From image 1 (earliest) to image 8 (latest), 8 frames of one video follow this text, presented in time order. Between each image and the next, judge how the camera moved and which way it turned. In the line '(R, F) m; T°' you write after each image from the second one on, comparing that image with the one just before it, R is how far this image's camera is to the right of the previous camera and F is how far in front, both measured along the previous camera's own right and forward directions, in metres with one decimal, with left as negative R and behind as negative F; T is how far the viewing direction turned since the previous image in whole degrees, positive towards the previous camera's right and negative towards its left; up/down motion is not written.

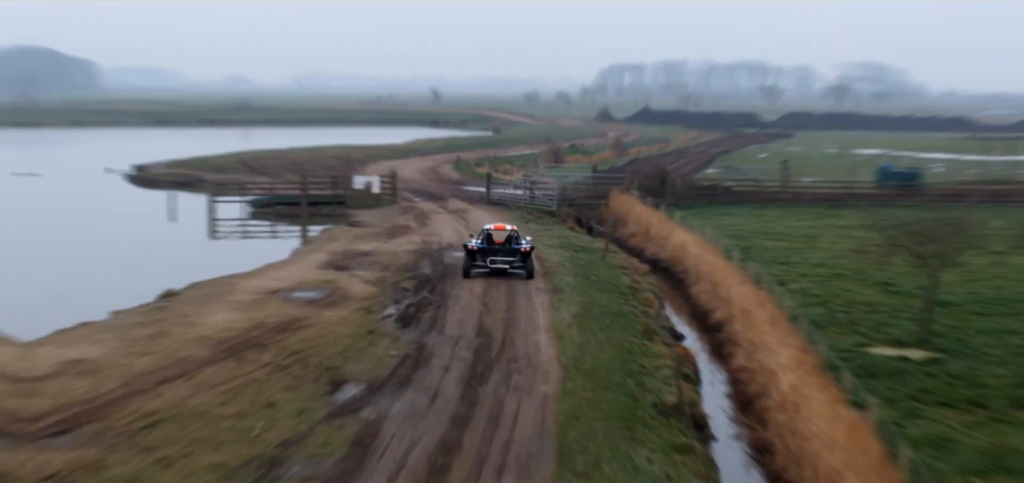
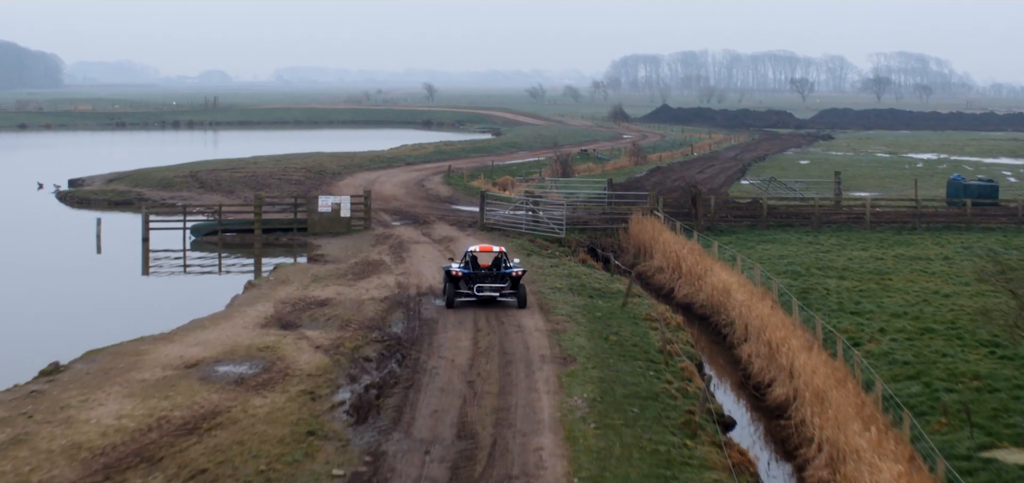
(+0.2, +4.4) m; -1°
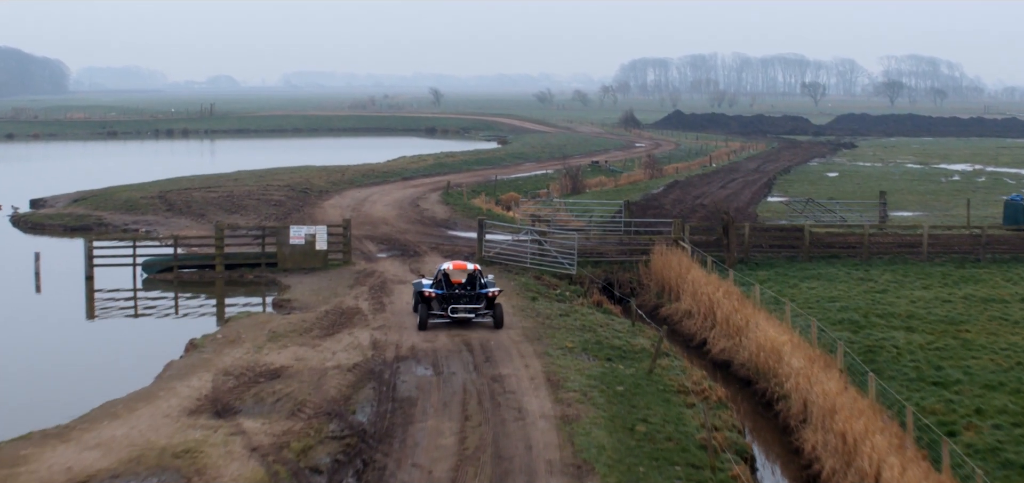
(+0.1, +3.8) m; 0°
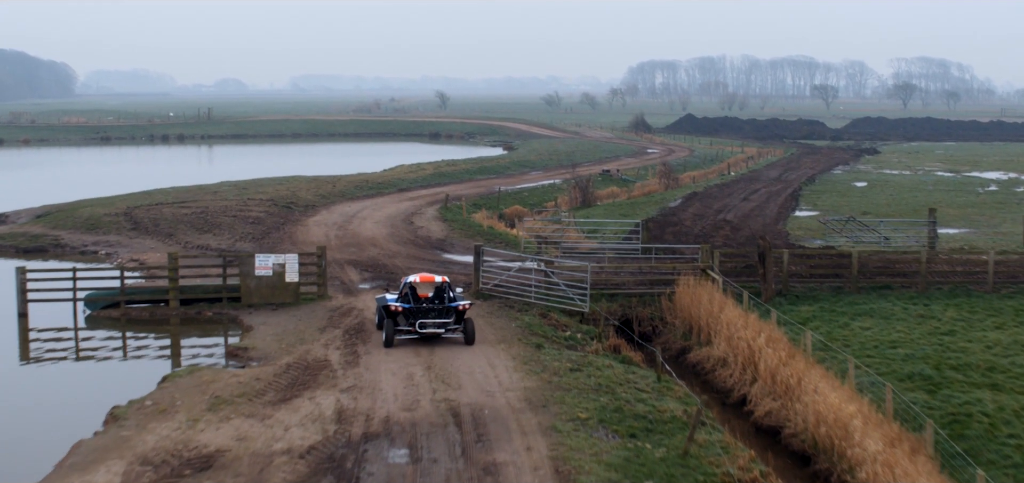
(+0.1, +3.3) m; 0°
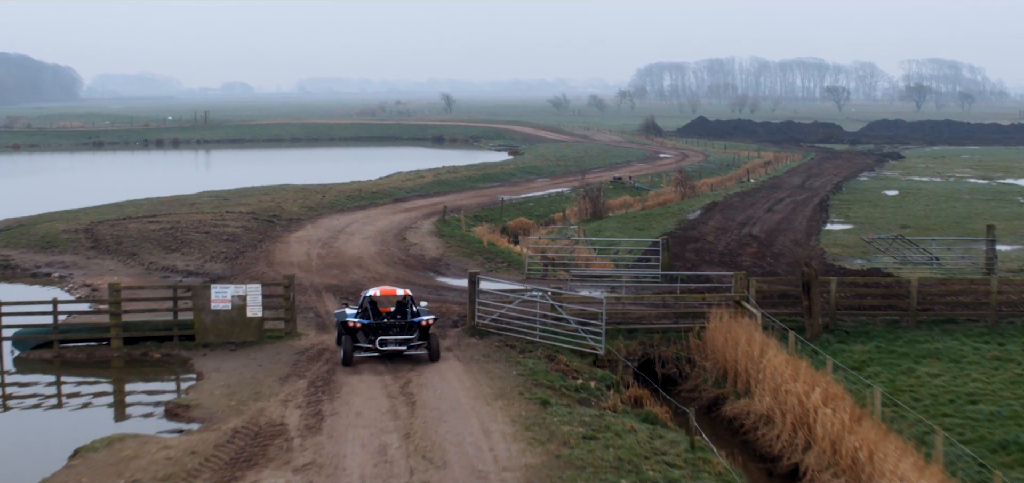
(+0.1, +3.1) m; 0°
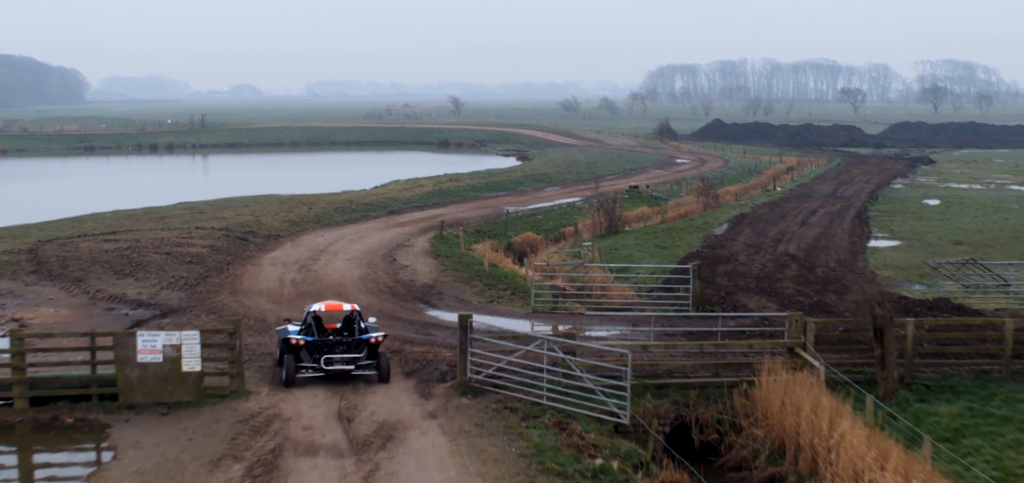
(+0.1, +3.5) m; 0°
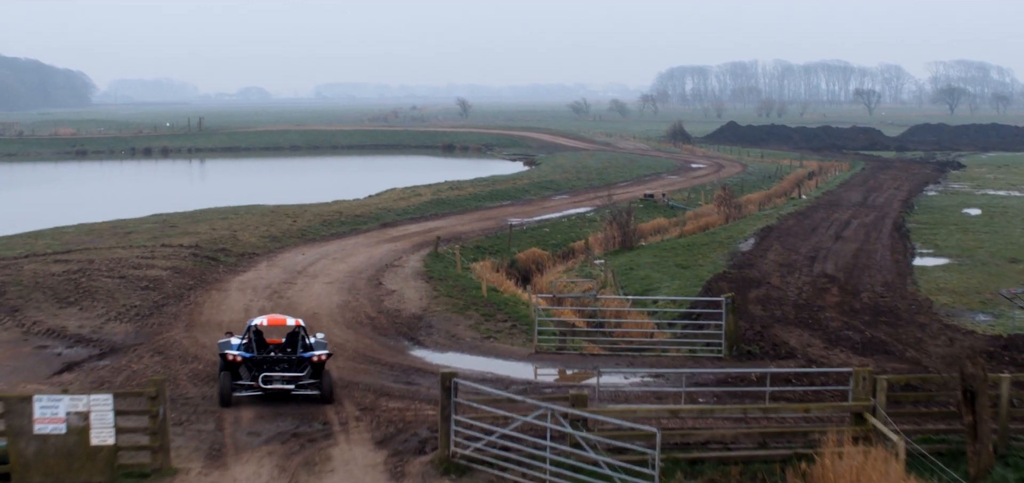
(+0.1, +3.0) m; 0°
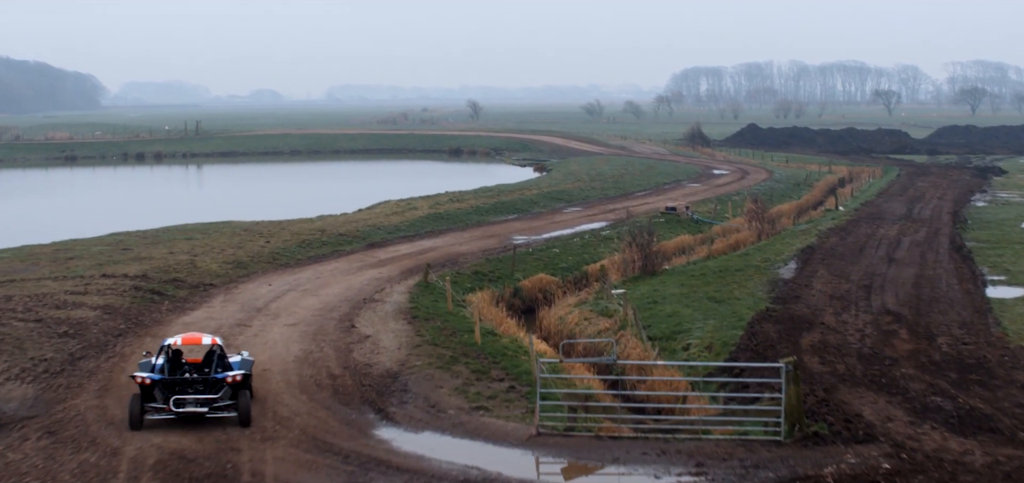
(+0.2, +3.8) m; -1°
